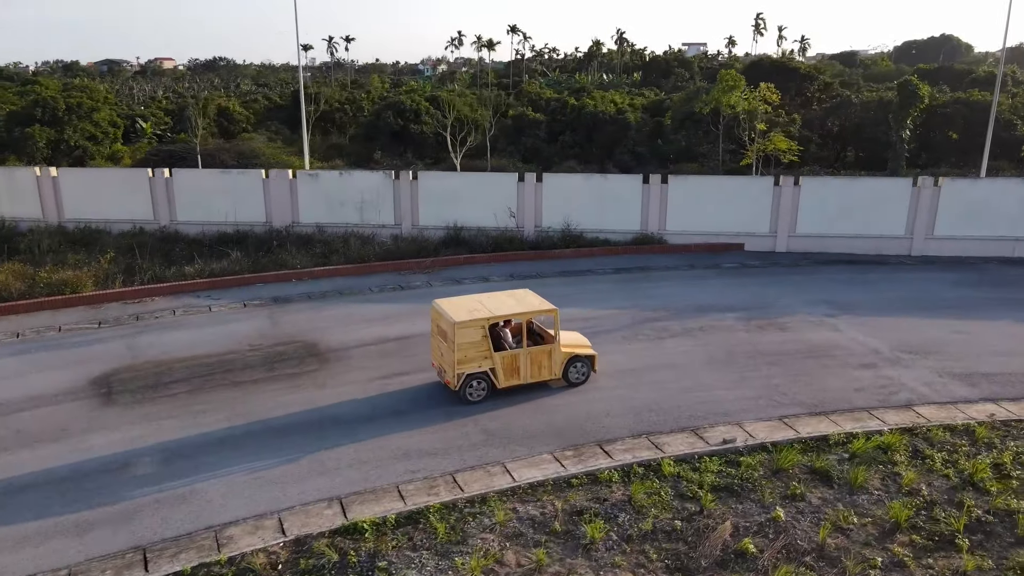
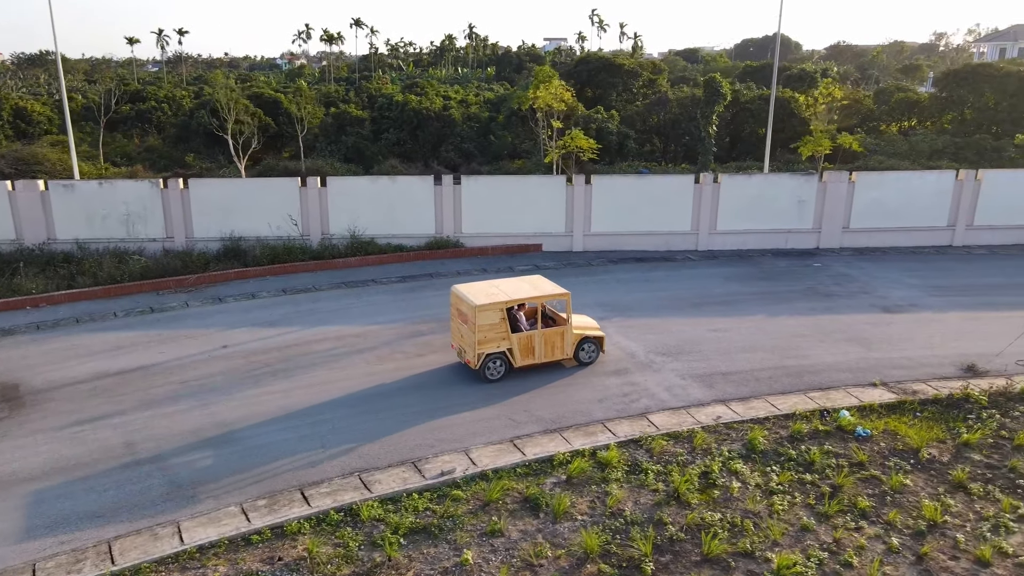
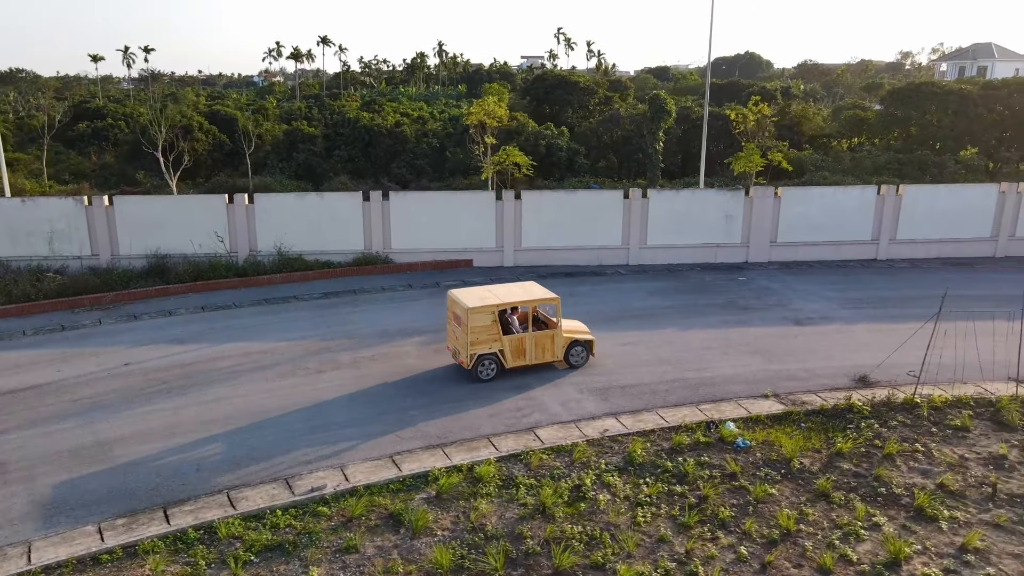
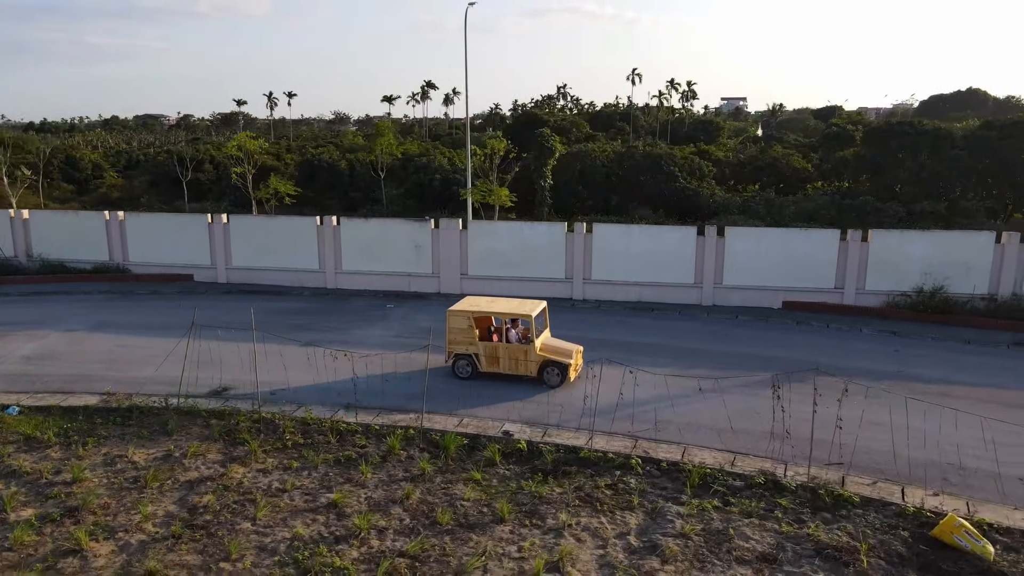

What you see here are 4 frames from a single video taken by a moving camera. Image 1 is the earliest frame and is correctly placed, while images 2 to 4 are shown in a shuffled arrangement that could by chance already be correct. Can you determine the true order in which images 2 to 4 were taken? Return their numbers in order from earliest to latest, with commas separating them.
2, 3, 4
